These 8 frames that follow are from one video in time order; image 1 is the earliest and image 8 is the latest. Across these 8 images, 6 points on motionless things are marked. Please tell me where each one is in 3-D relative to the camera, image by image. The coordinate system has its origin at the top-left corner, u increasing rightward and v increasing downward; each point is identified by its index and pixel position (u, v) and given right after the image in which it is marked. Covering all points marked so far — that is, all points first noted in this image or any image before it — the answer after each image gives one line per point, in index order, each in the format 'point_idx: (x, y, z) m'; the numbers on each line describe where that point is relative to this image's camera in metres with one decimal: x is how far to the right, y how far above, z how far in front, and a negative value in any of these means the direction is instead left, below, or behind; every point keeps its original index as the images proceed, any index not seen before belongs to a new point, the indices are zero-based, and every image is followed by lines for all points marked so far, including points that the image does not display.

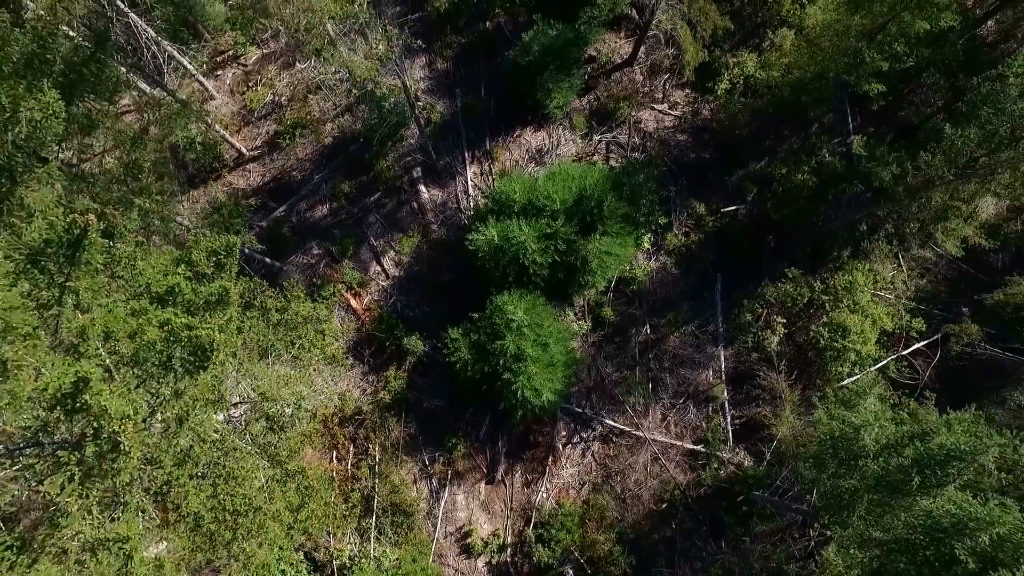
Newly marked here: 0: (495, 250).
0: (-0.4, +0.7, +15.7) m
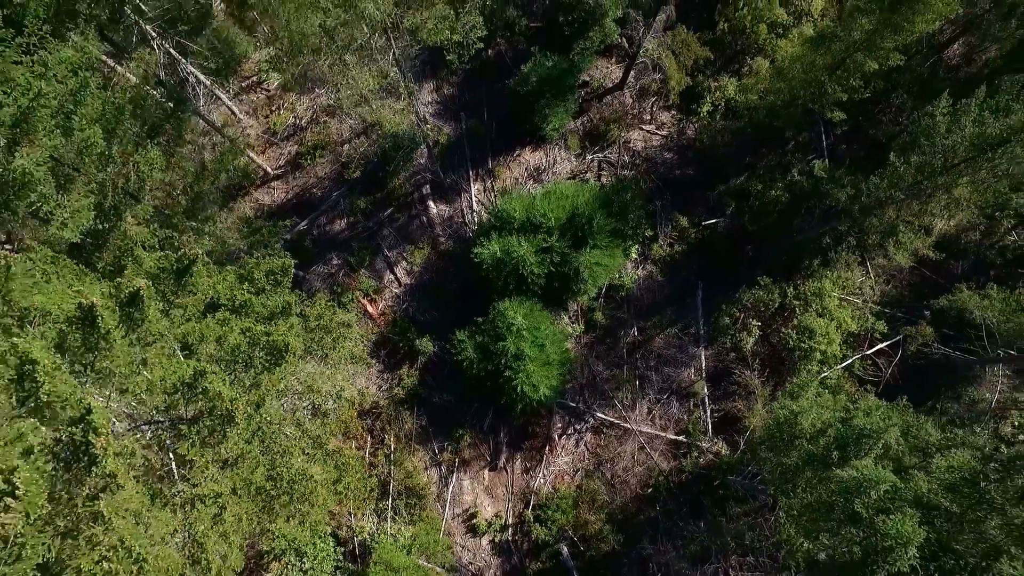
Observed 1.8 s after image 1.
0: (-0.4, +0.6, +17.6) m
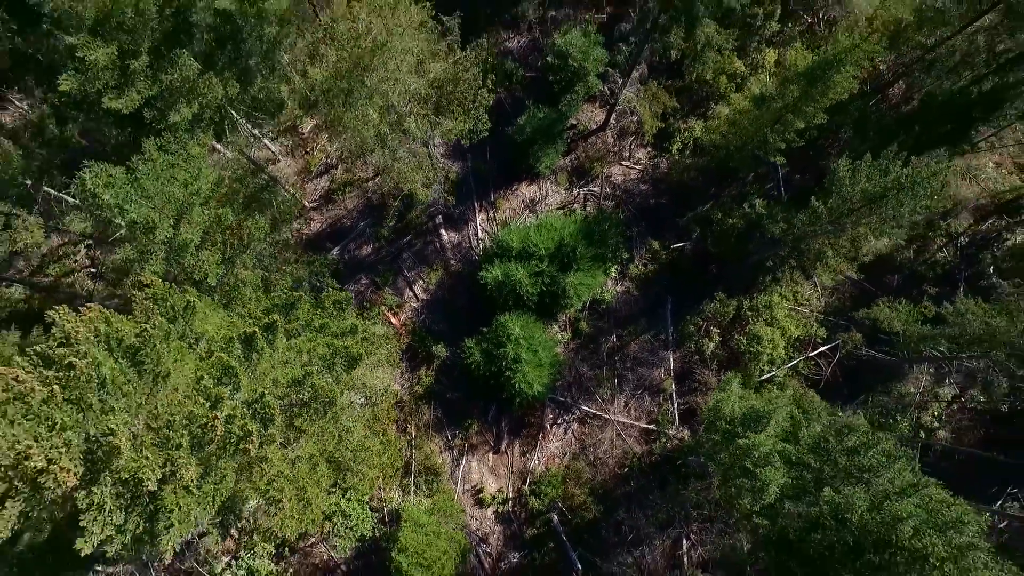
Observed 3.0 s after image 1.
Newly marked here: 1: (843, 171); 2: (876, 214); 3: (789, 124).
0: (-0.4, +0.1, +21.3) m
1: (+8.5, +3.0, +17.7) m
2: (+9.1, +1.8, +17.3) m
3: (+7.9, +4.6, +19.7) m
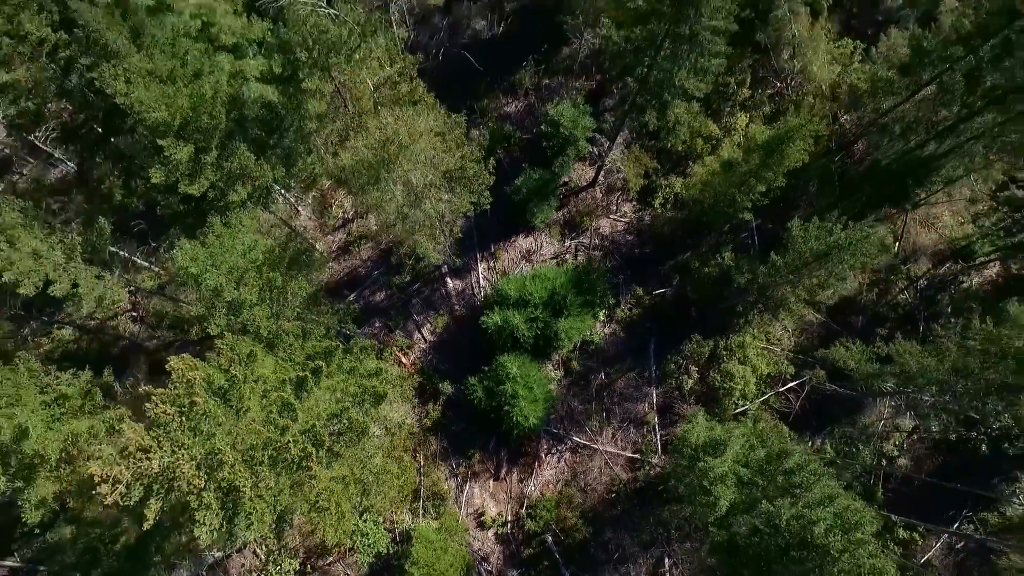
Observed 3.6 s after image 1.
0: (-0.5, -1.4, +23.9) m
1: (+8.4, +1.7, +20.4) m
2: (+9.1, +0.6, +20.0) m
3: (+7.8, +3.2, +22.5) m
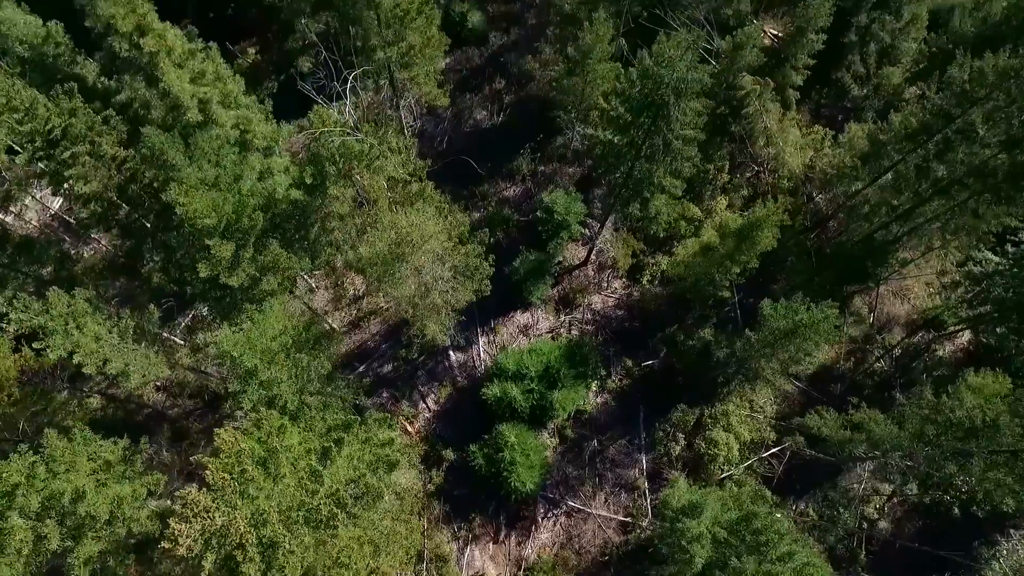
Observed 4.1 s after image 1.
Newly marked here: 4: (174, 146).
0: (-0.5, -4.1, +25.7) m
1: (+8.4, -0.8, +22.6) m
2: (+9.0, -1.8, +22.0) m
3: (+7.8, +0.6, +24.7) m
4: (-8.6, +3.6, +17.5) m
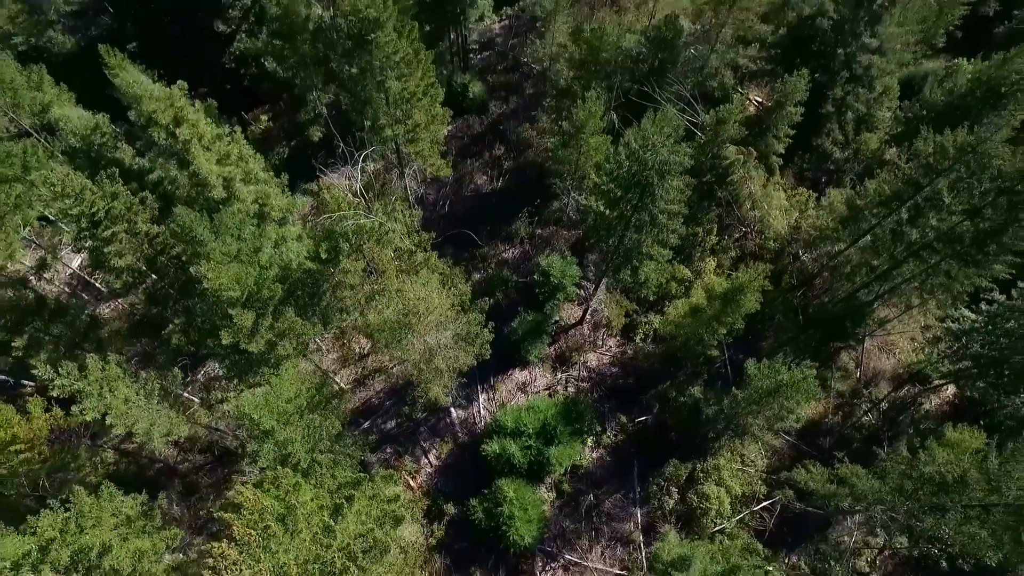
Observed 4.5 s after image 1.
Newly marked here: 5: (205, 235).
0: (-0.6, -6.4, +26.8) m
1: (+8.3, -2.8, +23.8) m
2: (+8.9, -3.8, +23.2) m
3: (+7.7, -1.6, +26.1) m
4: (-8.7, +1.8, +19.1) m
5: (-8.4, +1.4, +18.9) m
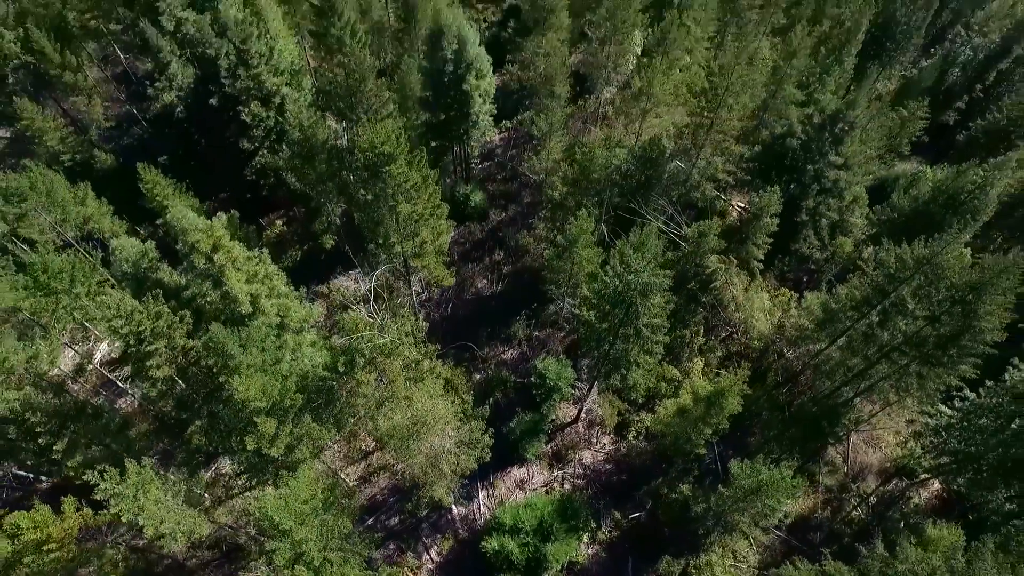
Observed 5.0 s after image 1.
0: (-0.6, -10.6, +27.8) m
1: (+8.3, -6.7, +25.4) m
2: (+8.9, -7.6, +24.6) m
3: (+7.6, -5.7, +27.7) m
4: (-8.7, -1.5, +21.2) m
5: (-8.4, -1.9, +20.9) m
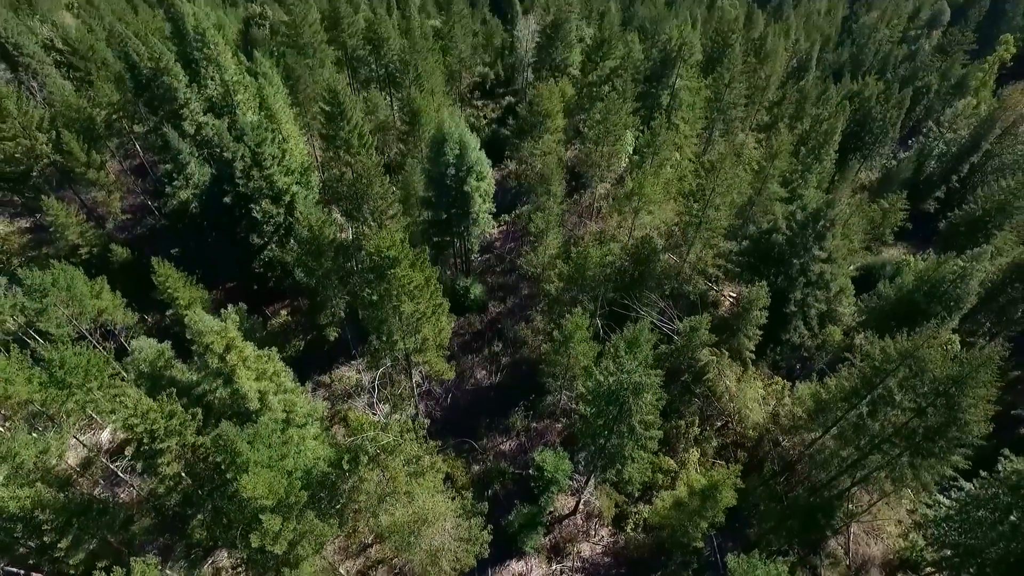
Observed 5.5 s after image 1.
0: (-0.7, -14.4, +27.5) m
1: (+8.2, -10.2, +25.5) m
2: (+8.8, -11.0, +24.7) m
3: (+7.6, -9.6, +28.0) m
4: (-8.8, -4.7, +22.0) m
5: (-8.5, -5.0, +21.7) m
